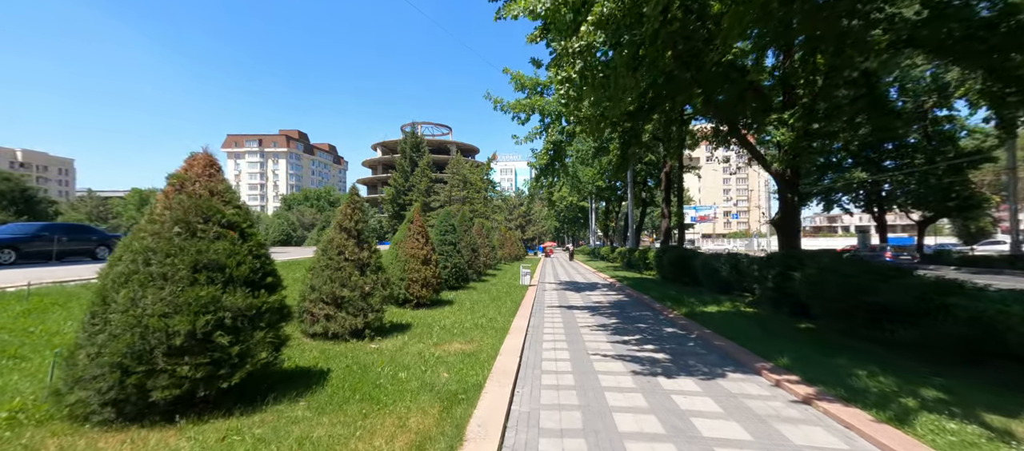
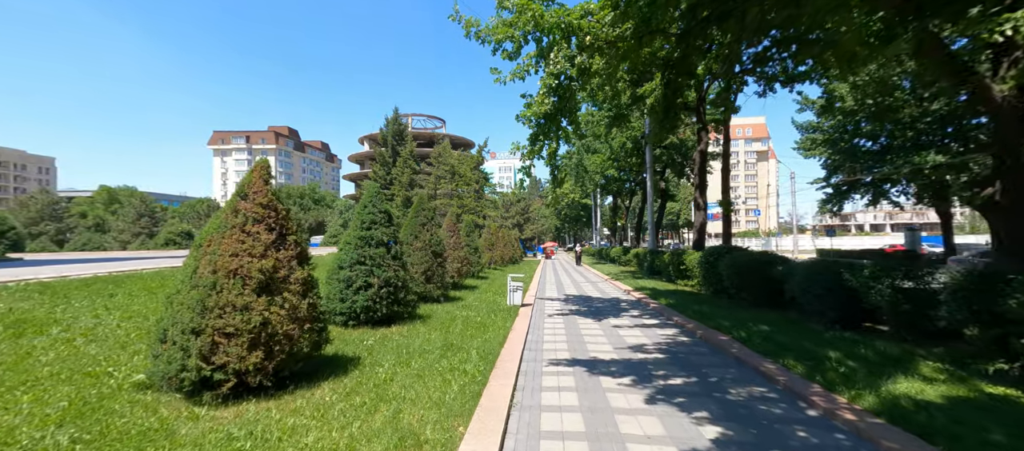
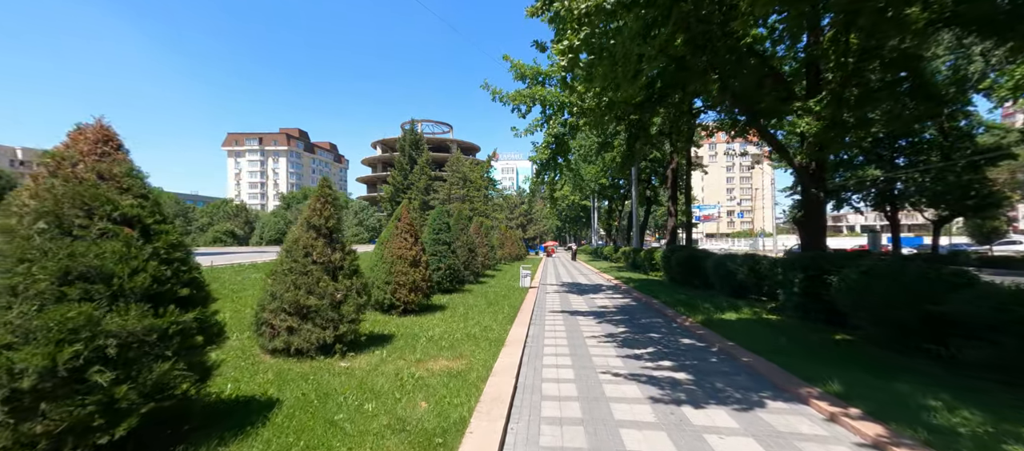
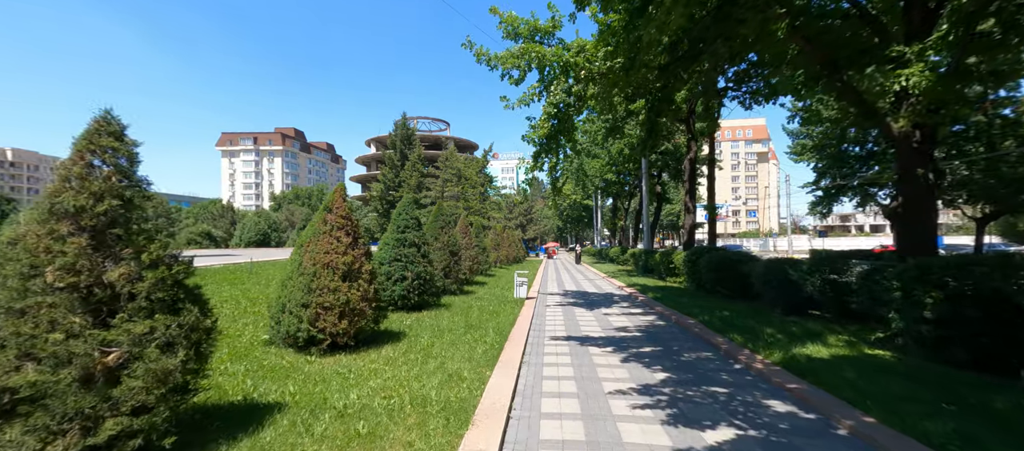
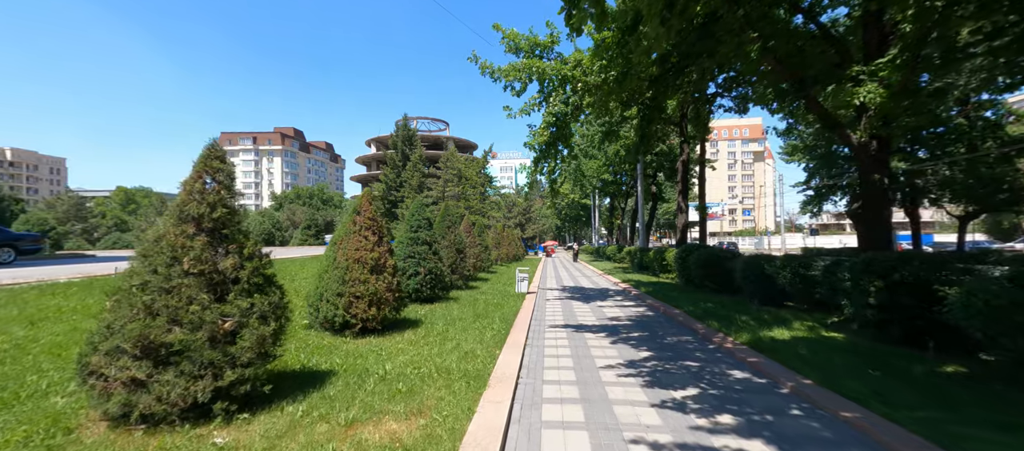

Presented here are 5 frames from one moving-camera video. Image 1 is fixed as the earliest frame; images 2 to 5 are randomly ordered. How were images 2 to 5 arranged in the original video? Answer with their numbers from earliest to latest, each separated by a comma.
3, 5, 4, 2
